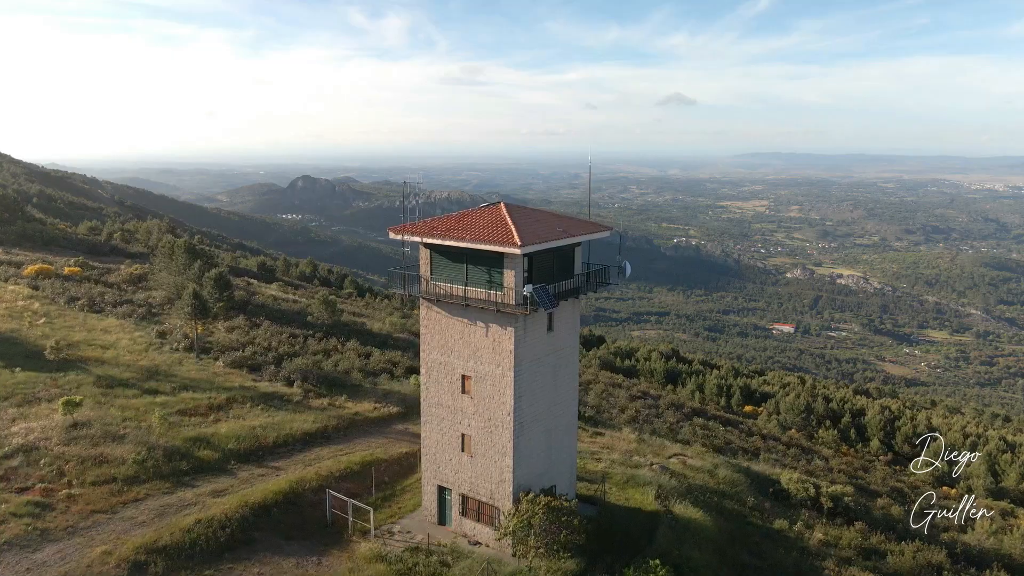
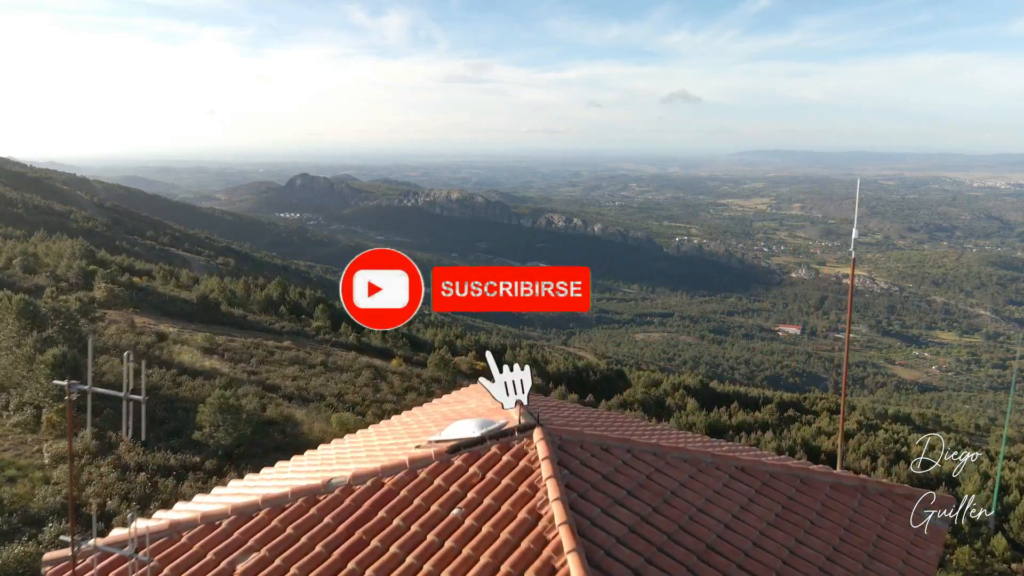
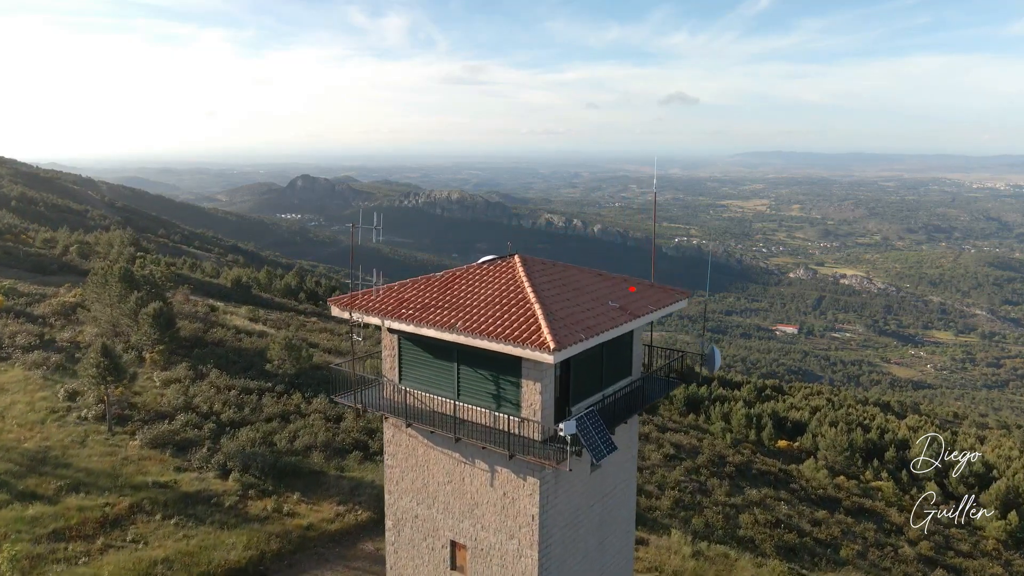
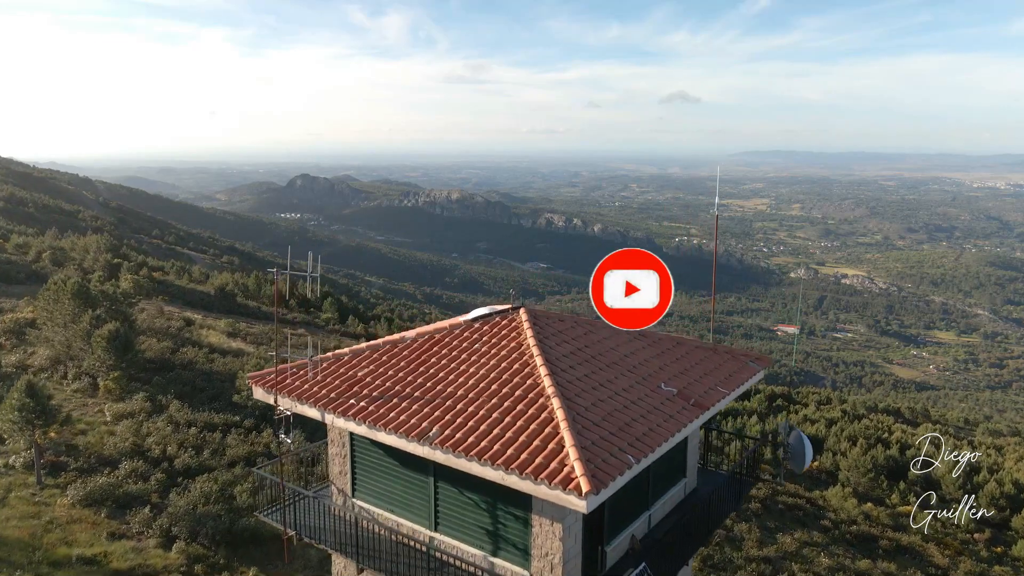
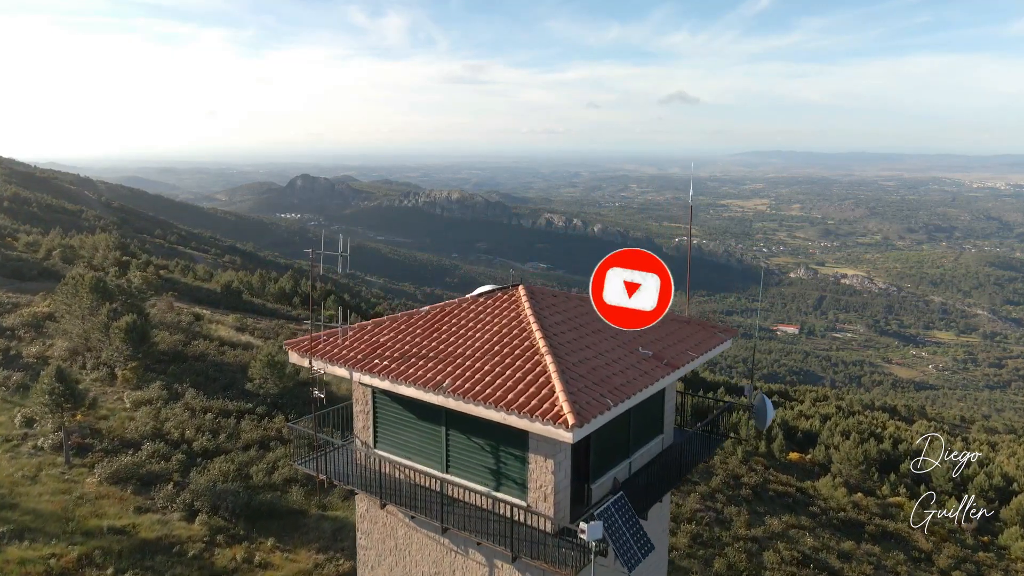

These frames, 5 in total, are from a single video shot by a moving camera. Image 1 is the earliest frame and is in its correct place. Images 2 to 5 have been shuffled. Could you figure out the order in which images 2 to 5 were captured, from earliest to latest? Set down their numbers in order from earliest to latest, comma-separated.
3, 5, 4, 2
